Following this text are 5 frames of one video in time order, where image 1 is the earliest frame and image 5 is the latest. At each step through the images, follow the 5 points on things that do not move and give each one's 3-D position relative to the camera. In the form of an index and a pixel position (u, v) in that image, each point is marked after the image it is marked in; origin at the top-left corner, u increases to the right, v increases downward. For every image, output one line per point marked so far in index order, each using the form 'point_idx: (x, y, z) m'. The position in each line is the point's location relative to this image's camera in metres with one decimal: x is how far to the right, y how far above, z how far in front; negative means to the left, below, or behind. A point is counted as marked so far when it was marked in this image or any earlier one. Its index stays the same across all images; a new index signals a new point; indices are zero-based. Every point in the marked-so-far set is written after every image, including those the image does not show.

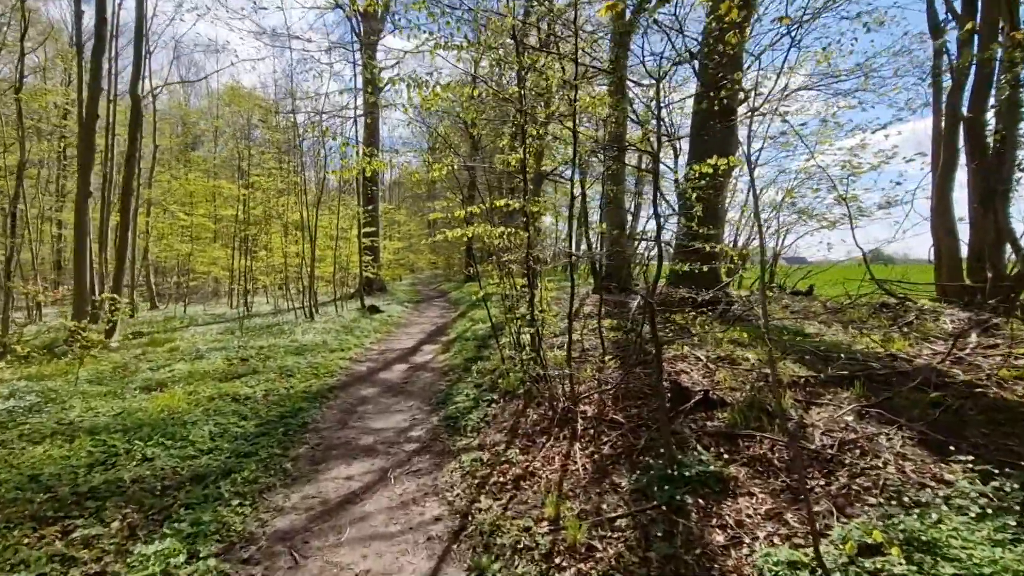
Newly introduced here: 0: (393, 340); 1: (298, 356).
0: (-2.7, -1.2, +12.0) m
1: (-3.9, -1.2, +9.4) m
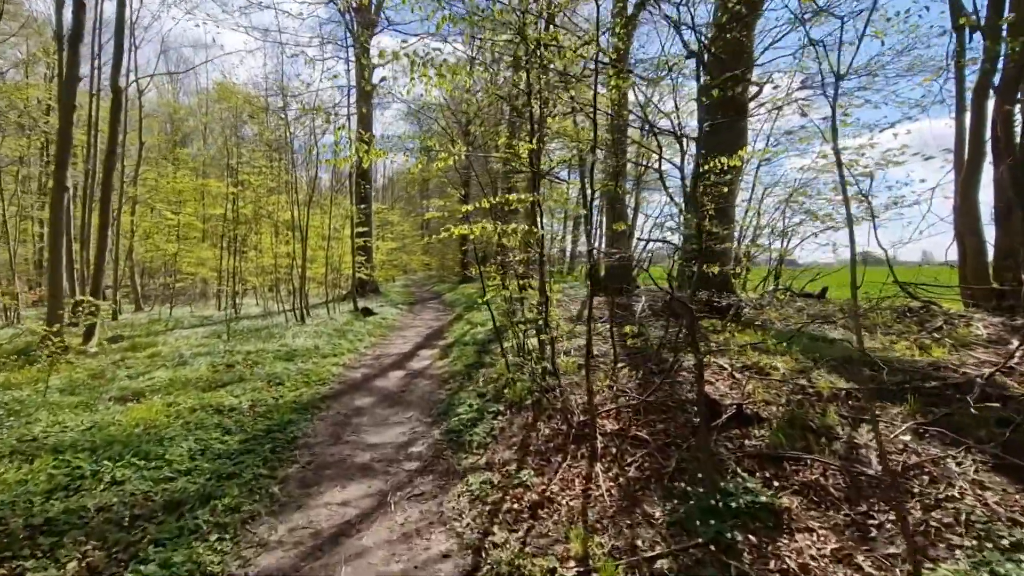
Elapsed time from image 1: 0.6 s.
0: (-2.7, -1.2, +11.4) m
1: (-3.8, -1.3, +8.9) m
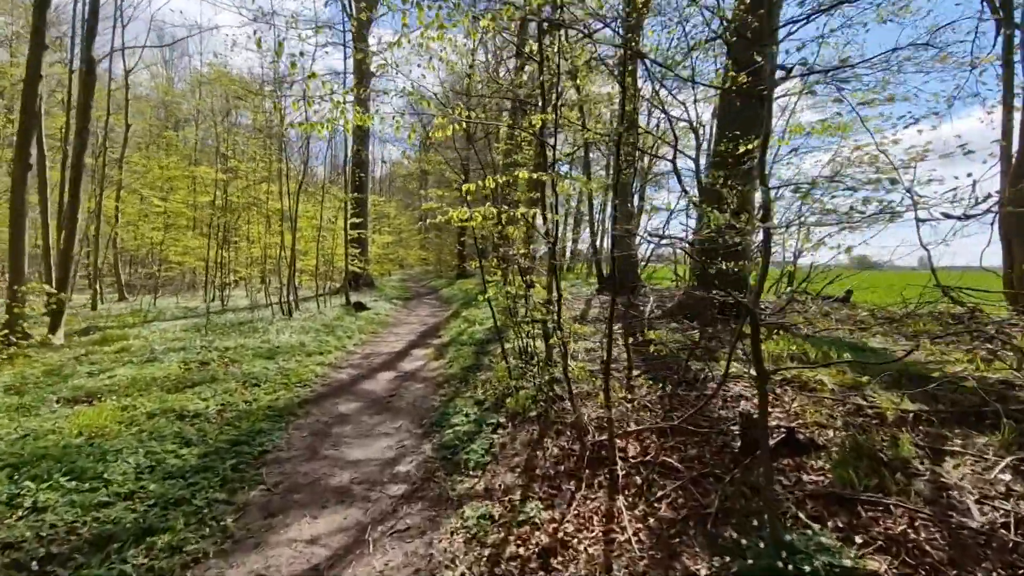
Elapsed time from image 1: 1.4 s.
0: (-2.7, -1.1, +10.7) m
1: (-3.8, -1.1, +8.2) m
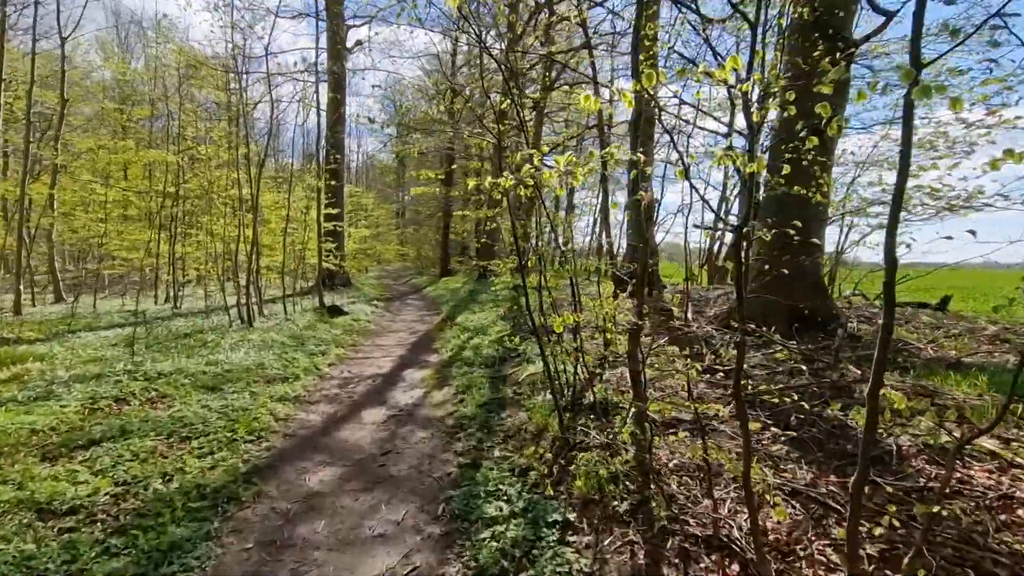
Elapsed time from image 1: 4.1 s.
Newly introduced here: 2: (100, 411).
0: (-2.5, -1.2, +8.6) m
1: (-3.5, -1.2, +6.0) m
2: (-4.2, -1.2, +5.3) m
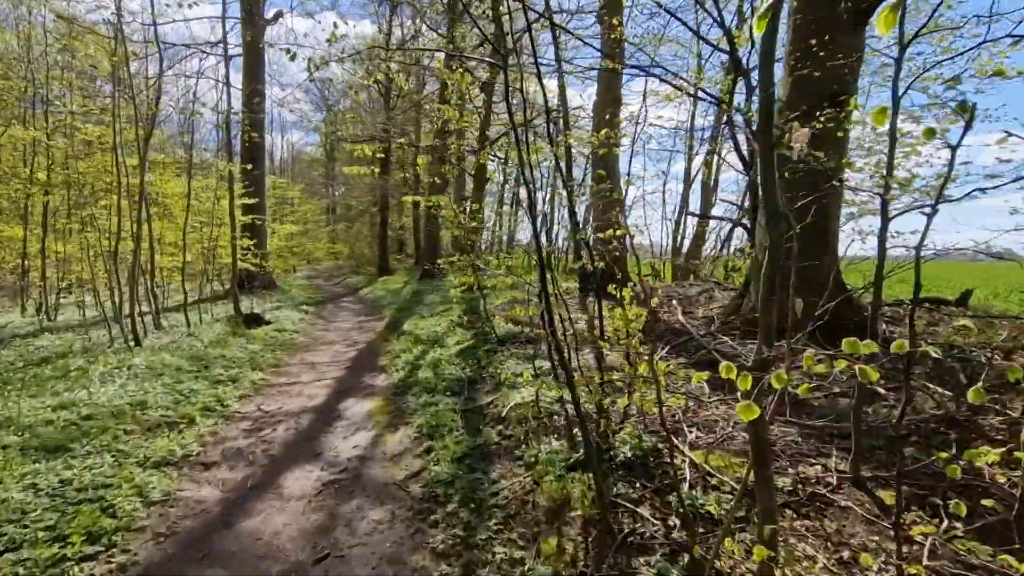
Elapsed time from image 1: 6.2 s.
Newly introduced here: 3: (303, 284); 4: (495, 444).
0: (-2.9, -1.2, +6.7) m
1: (-3.6, -1.3, +4.0) m
2: (-4.2, -1.4, +3.3) m
3: (-8.0, +0.1, +20.1) m
4: (-0.1, -1.2, +4.2) m
